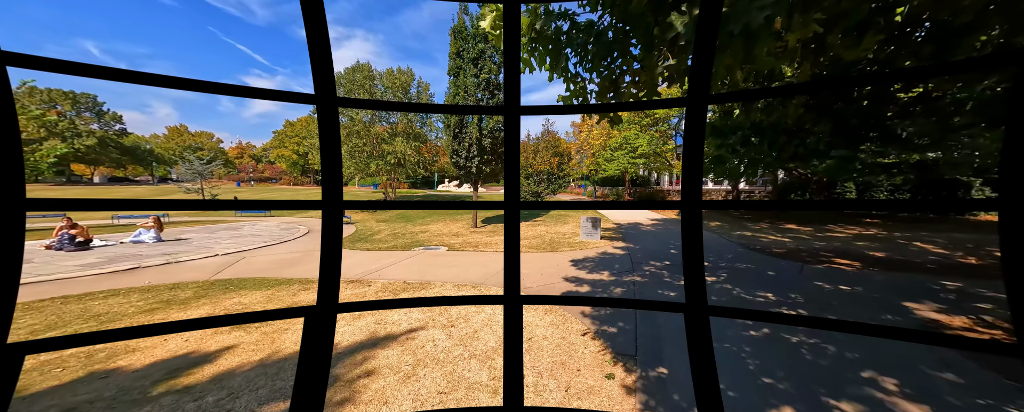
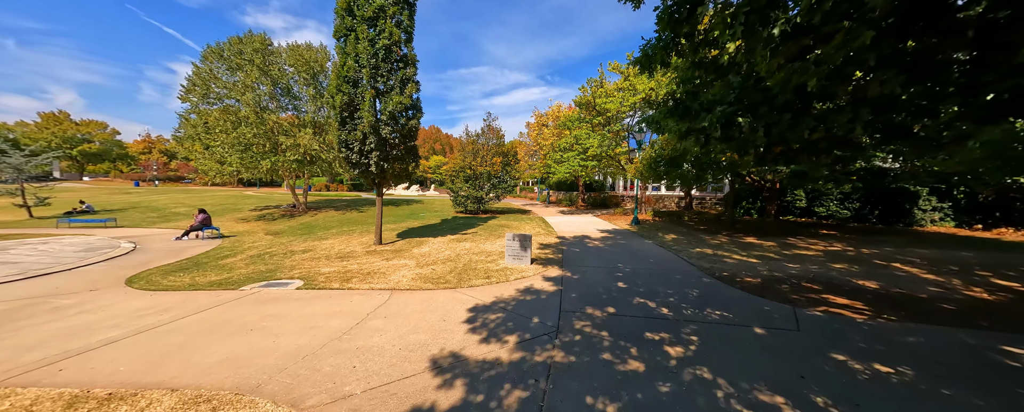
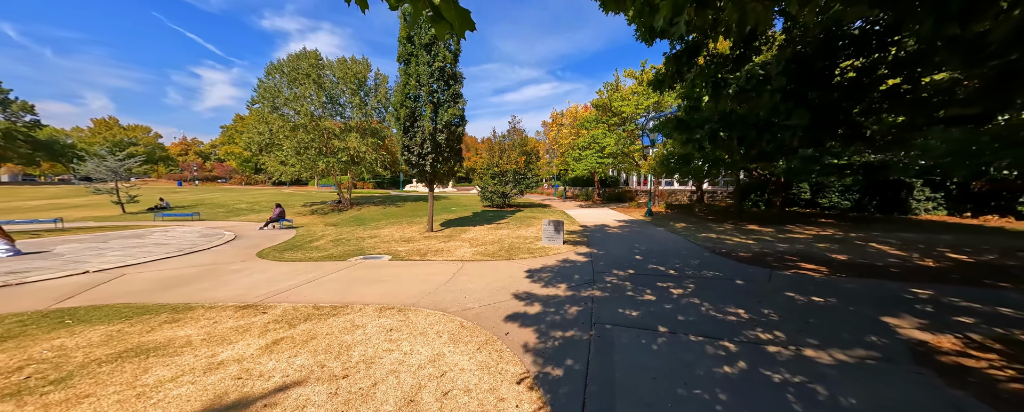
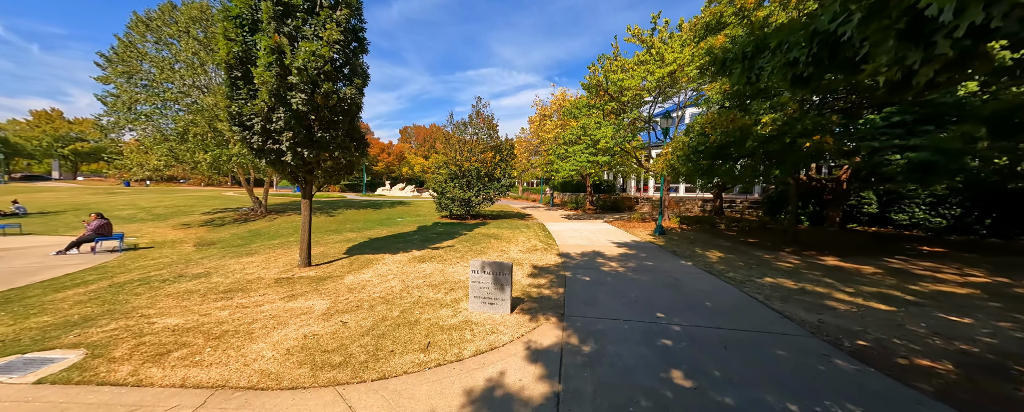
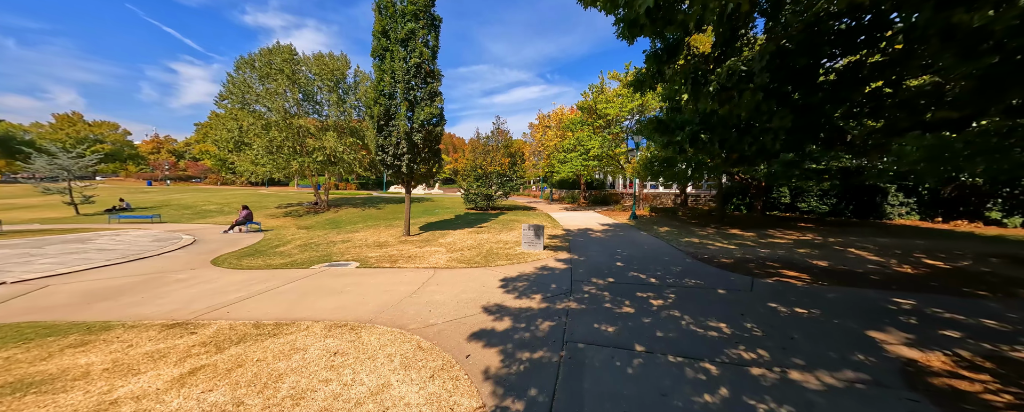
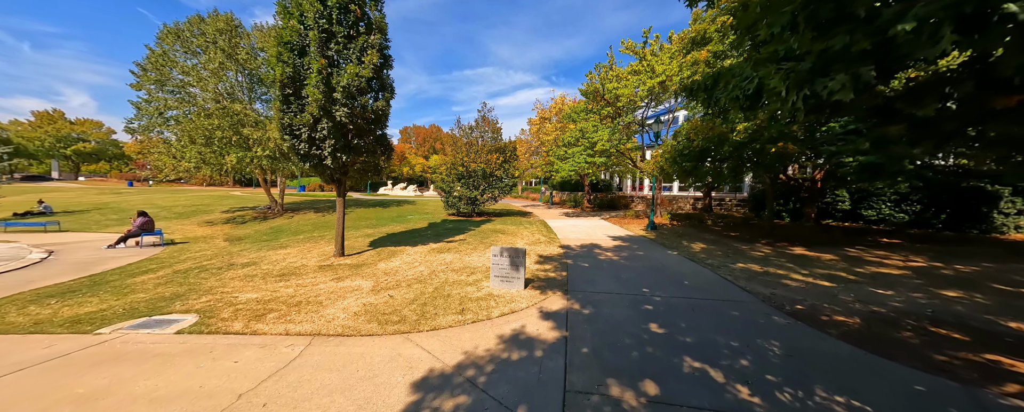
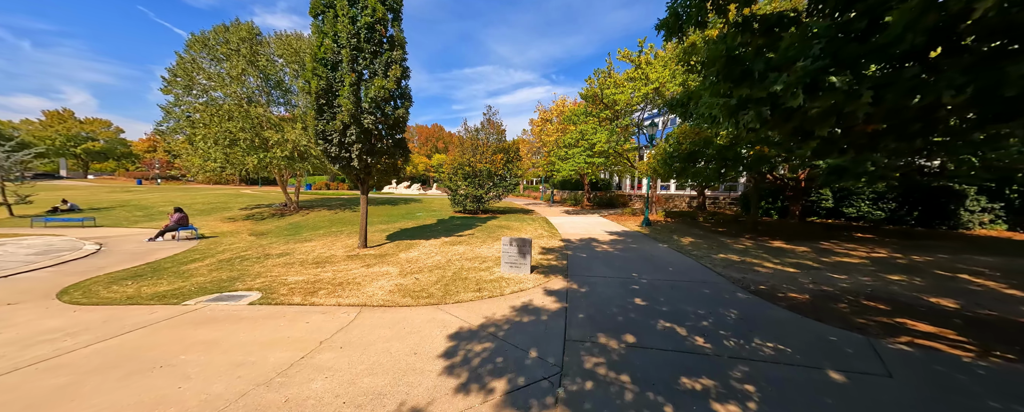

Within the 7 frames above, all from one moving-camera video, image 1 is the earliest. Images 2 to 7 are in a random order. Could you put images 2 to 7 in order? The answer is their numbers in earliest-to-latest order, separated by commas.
3, 5, 2, 7, 6, 4
